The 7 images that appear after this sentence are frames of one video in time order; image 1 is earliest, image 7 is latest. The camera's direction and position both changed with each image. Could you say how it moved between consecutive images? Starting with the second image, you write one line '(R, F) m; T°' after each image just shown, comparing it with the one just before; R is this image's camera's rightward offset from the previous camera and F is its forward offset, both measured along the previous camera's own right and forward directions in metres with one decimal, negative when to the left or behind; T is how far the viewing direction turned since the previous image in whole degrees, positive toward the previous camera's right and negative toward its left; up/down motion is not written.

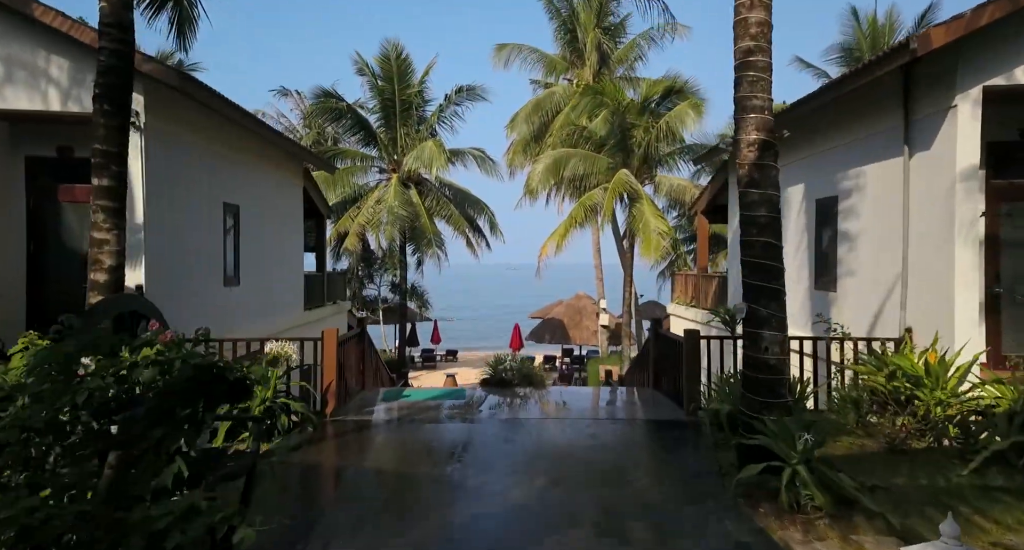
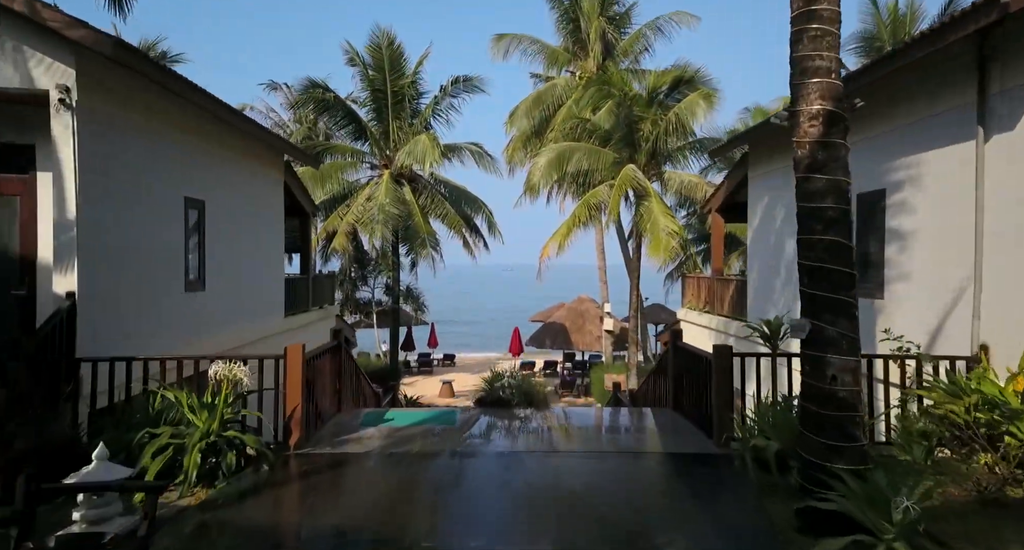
(0.0, +1.1) m; 0°
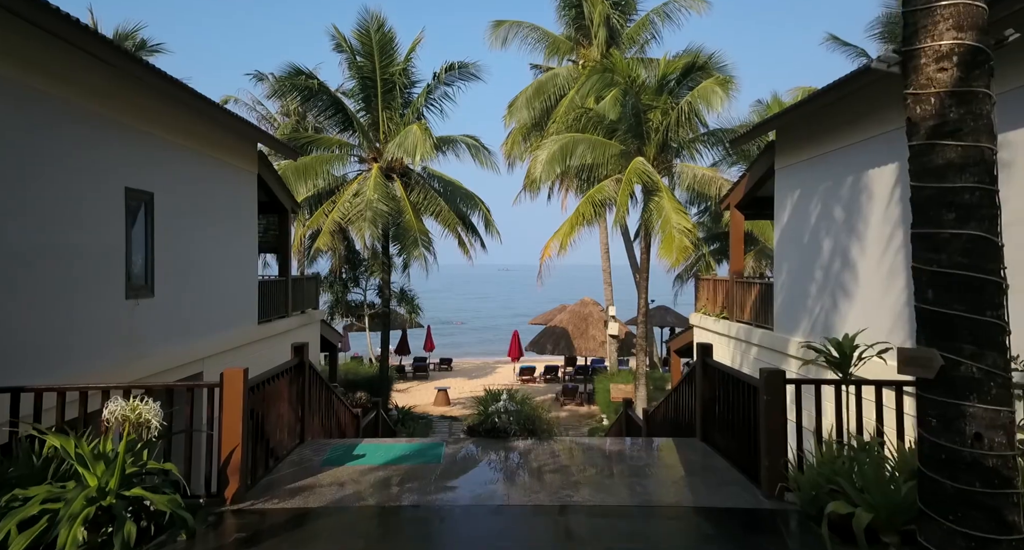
(0.0, +1.3) m; 0°
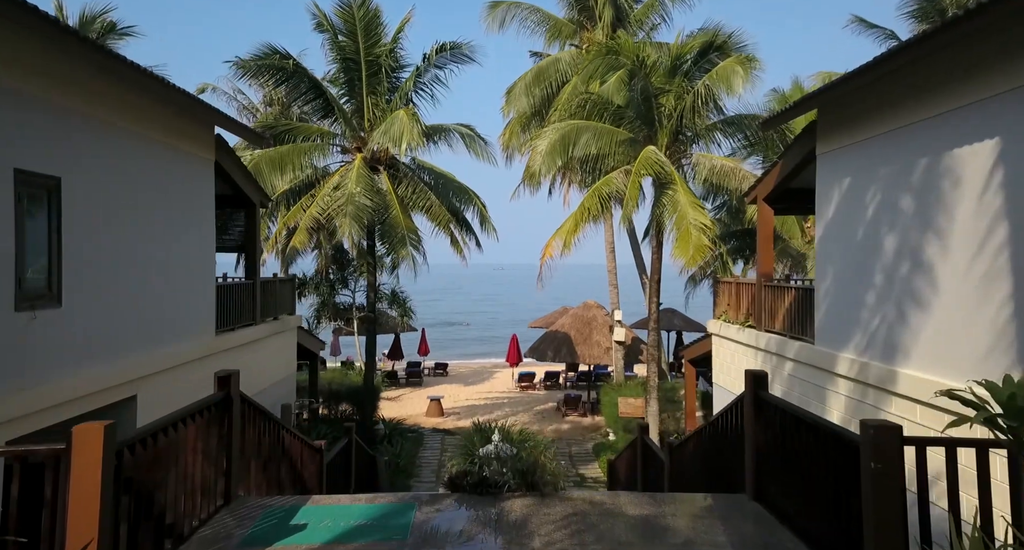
(0.0, +1.5) m; 0°
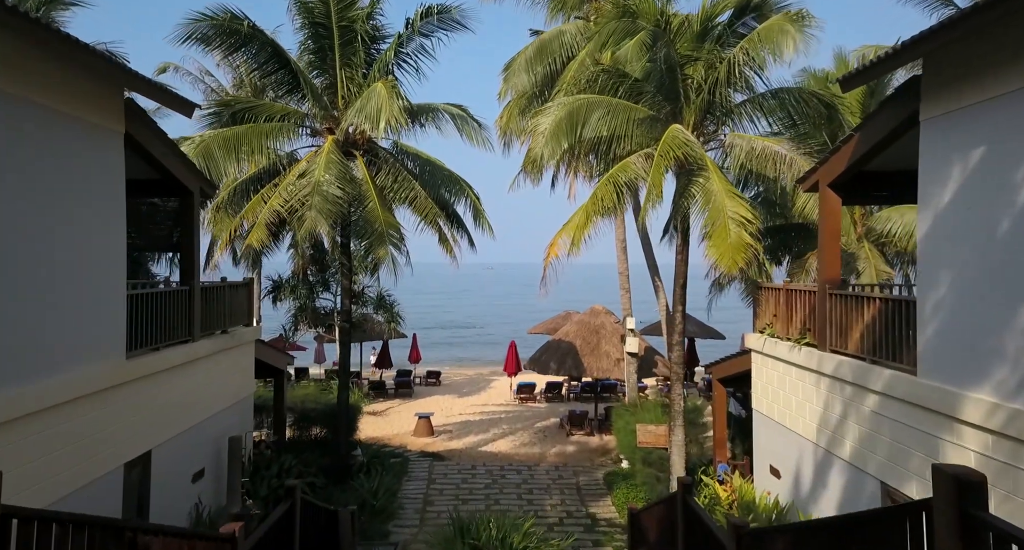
(0.0, +2.3) m; 0°
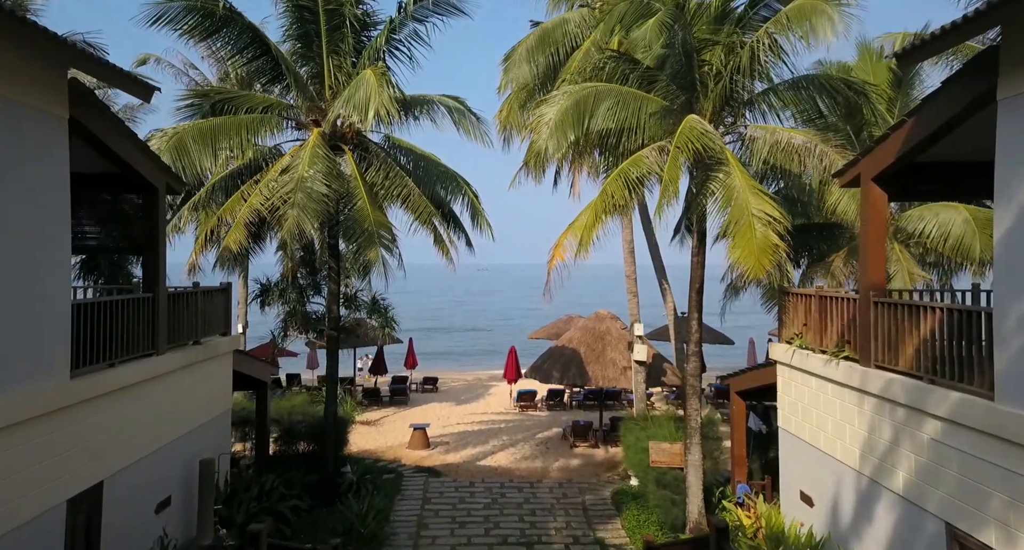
(0.0, +1.0) m; 0°
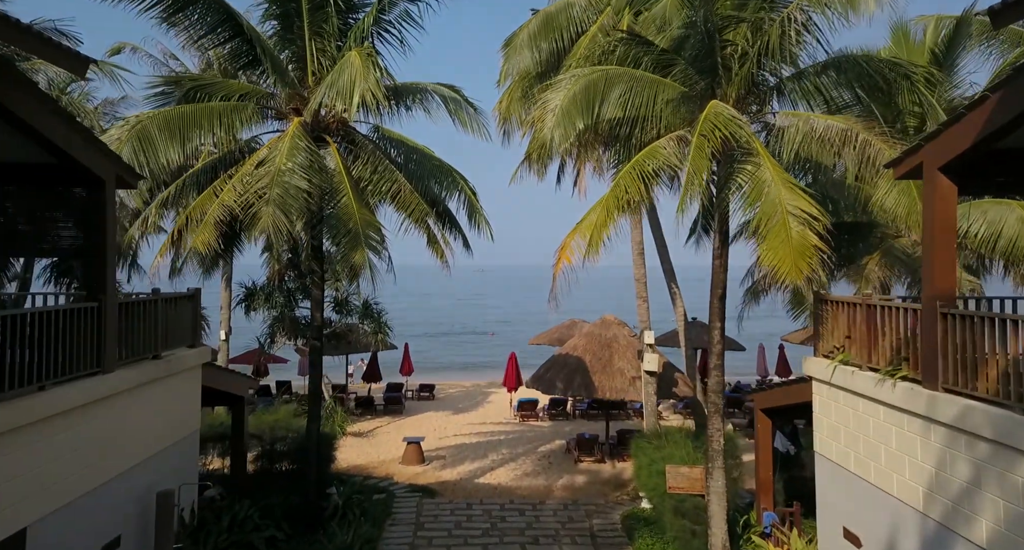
(0.0, +1.2) m; 0°
